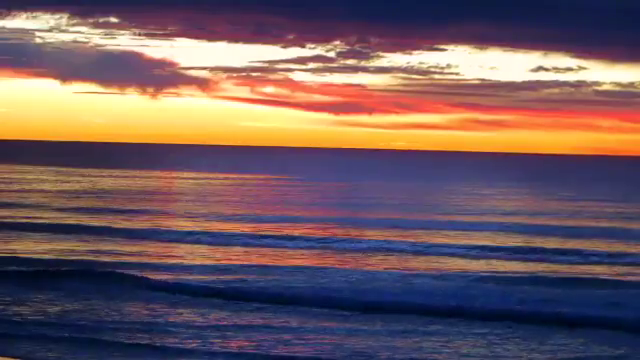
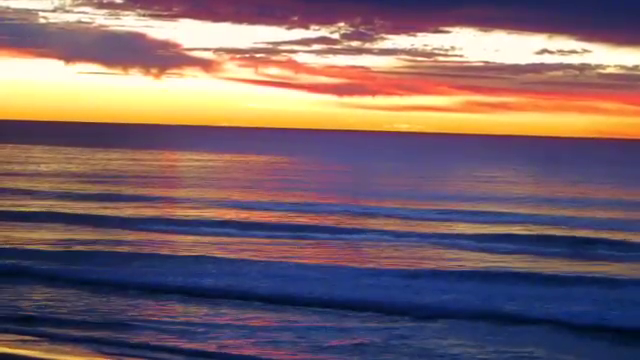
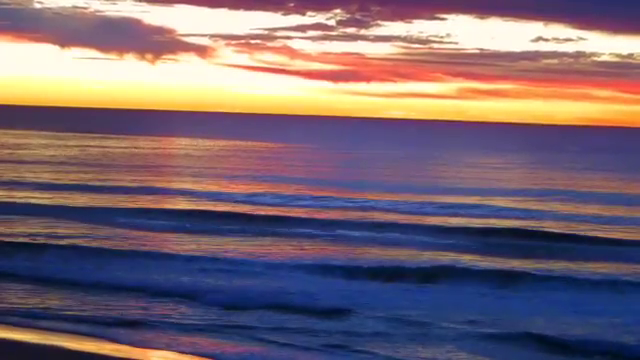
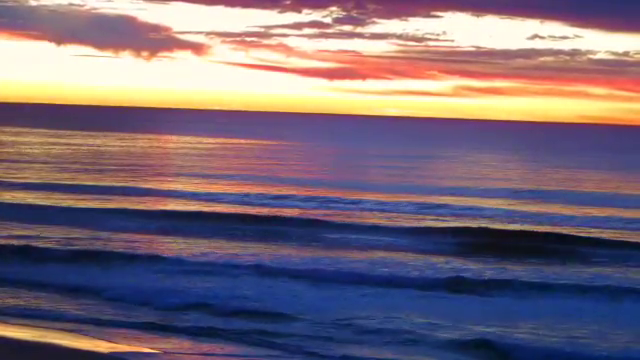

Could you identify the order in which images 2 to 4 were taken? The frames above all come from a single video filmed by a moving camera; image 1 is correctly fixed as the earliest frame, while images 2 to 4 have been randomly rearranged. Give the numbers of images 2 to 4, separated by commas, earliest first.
2, 3, 4
